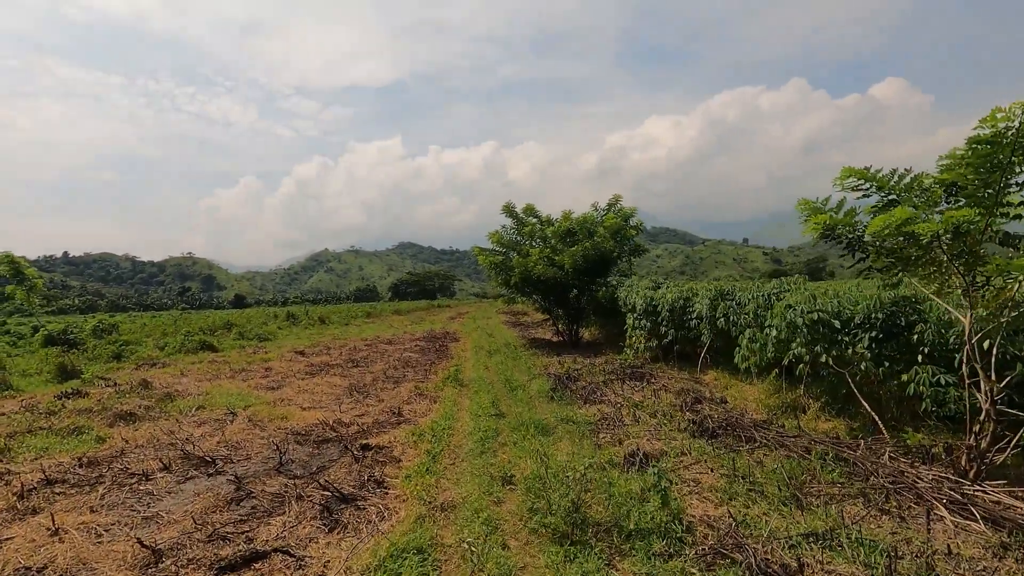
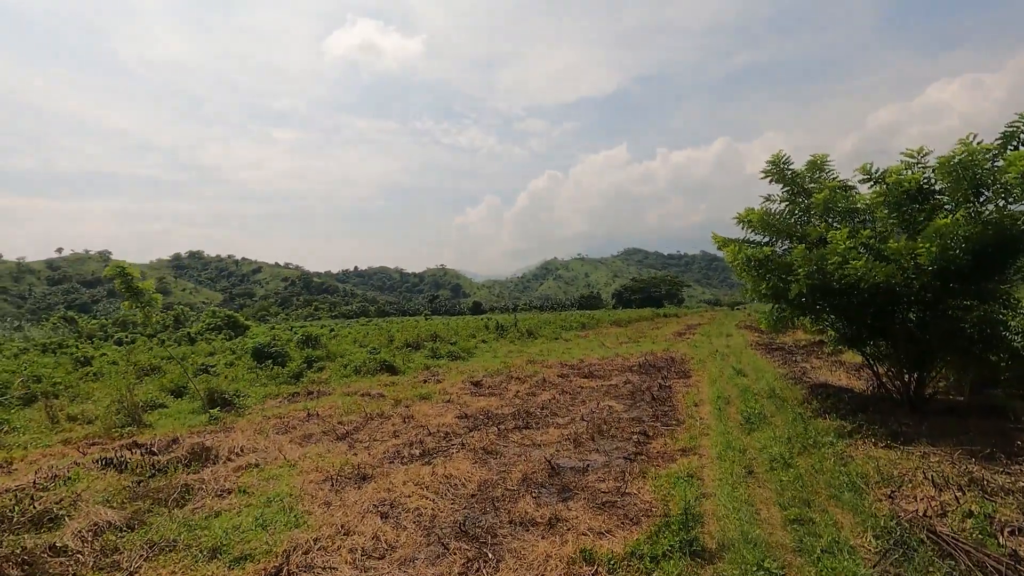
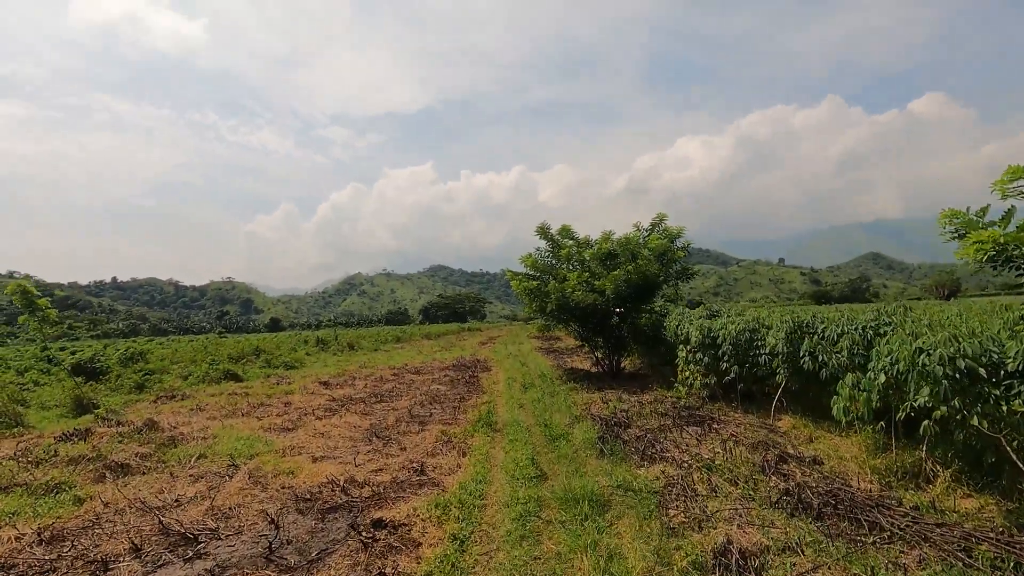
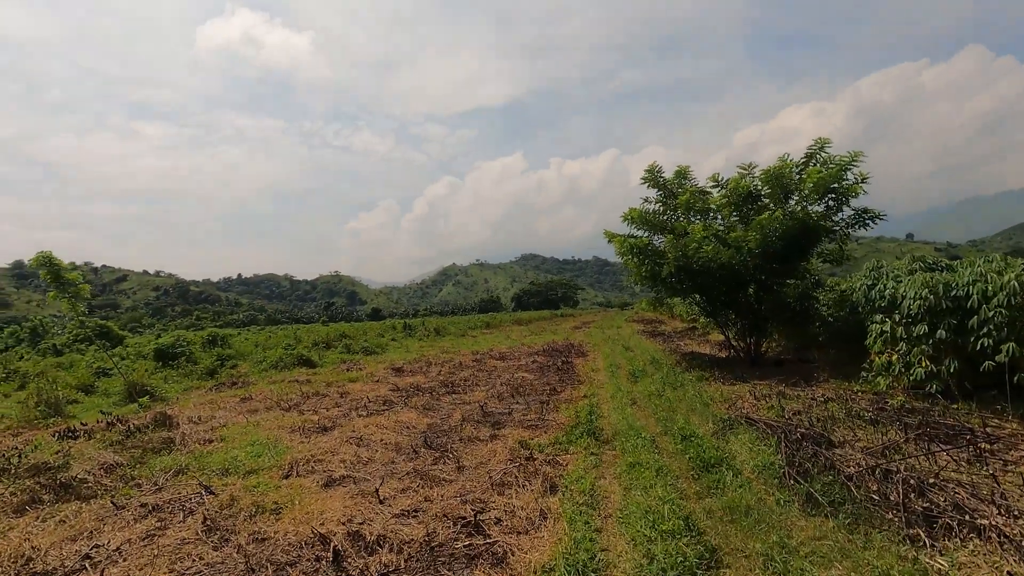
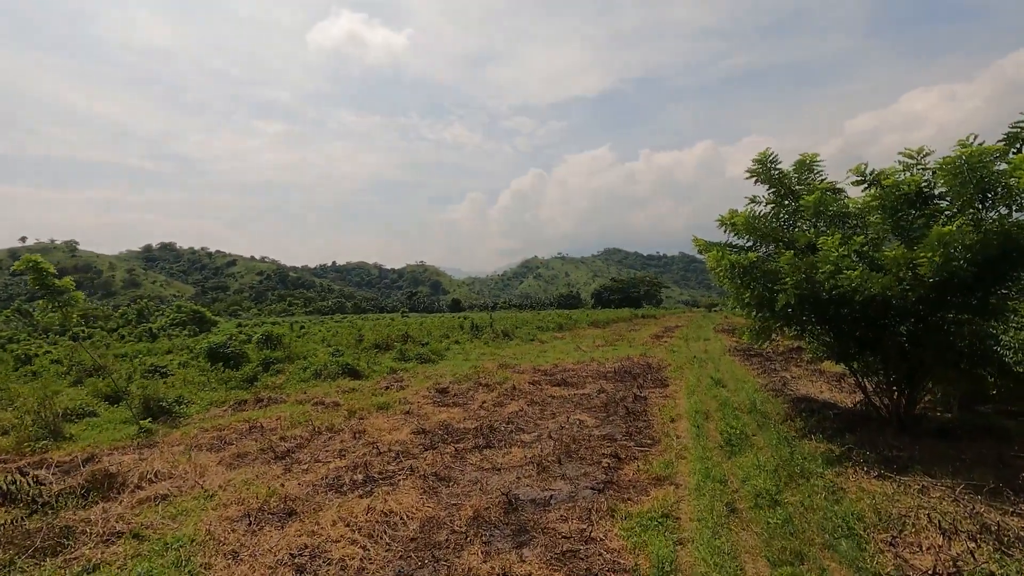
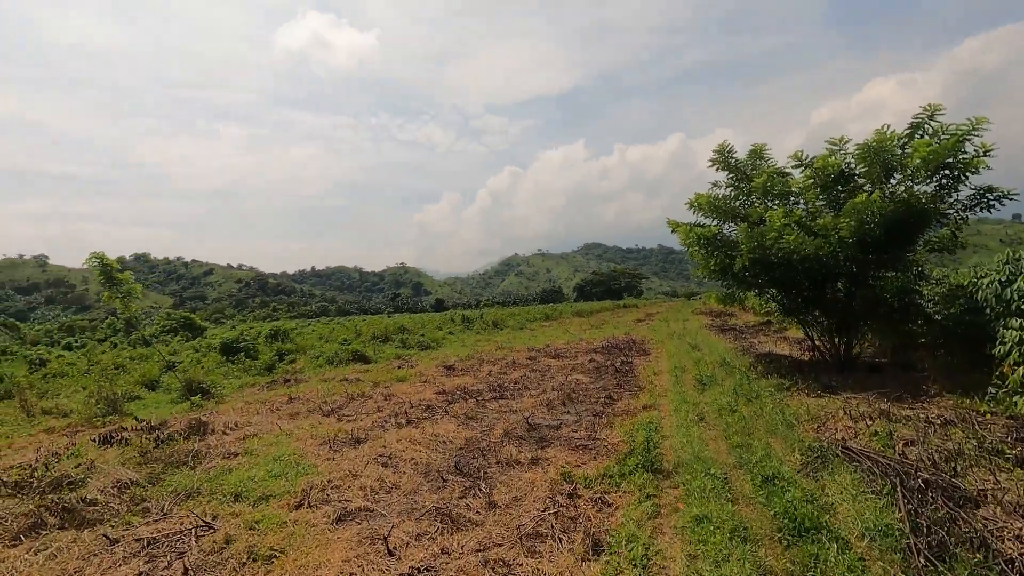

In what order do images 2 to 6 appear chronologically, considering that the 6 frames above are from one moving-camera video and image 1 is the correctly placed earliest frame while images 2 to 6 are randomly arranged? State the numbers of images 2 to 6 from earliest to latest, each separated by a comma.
3, 4, 6, 2, 5
